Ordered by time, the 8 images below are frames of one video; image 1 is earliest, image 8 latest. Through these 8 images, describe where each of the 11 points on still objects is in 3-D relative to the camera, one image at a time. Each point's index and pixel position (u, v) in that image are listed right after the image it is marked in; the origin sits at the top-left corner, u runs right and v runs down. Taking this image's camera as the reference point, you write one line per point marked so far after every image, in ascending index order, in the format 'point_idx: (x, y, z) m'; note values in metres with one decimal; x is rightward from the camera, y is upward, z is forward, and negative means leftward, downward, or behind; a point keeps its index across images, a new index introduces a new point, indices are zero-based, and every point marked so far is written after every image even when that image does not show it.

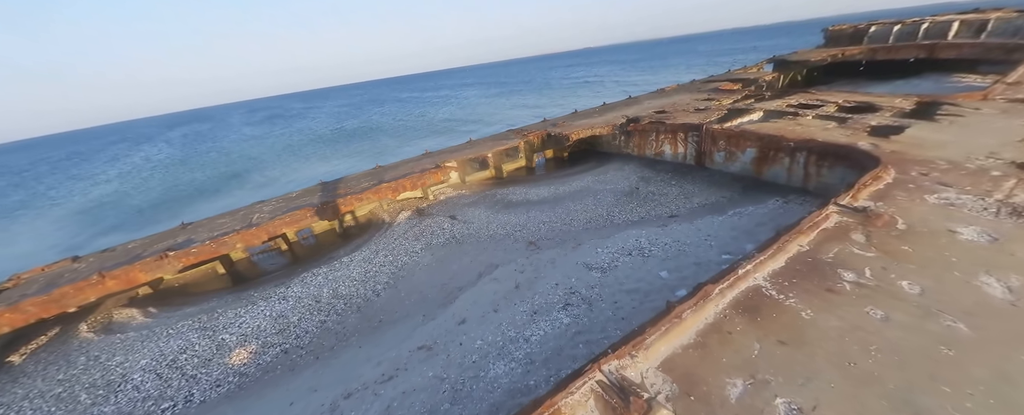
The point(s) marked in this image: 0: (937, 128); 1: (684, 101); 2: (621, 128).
0: (+10.5, +2.0, +8.1) m
1: (+7.8, +4.9, +15.2) m
2: (+4.2, +3.2, +13.2) m
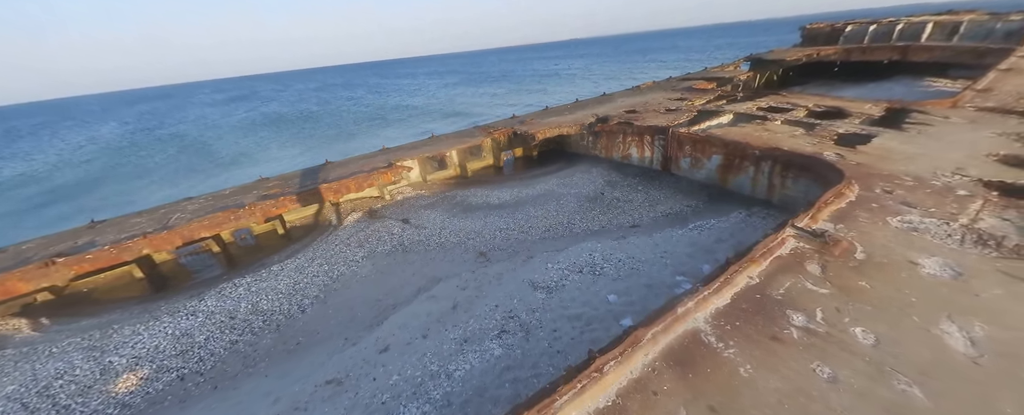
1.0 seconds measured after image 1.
0: (+9.3, +1.6, +7.8) m
1: (+6.4, +4.8, +14.7) m
2: (+2.8, +3.0, +12.6) m
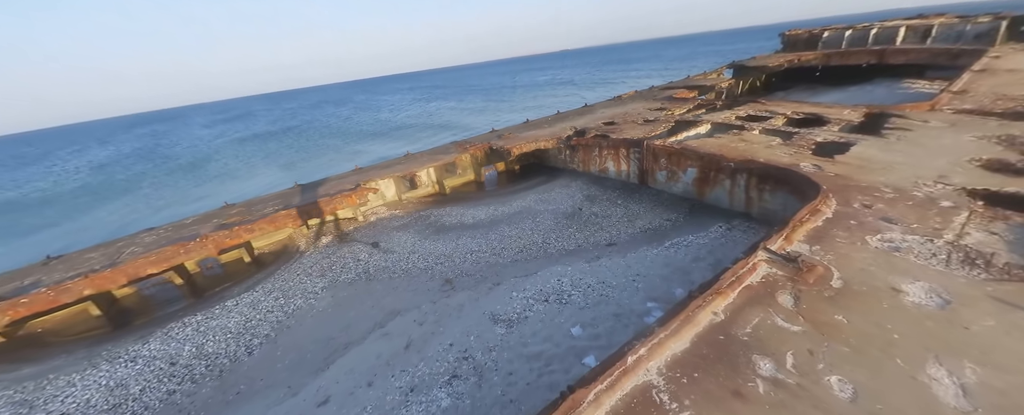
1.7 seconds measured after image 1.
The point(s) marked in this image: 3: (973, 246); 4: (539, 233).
0: (+8.5, +1.4, +7.5) m
1: (+5.4, +4.2, +14.5) m
2: (+1.9, +2.5, +12.2) m
3: (+6.0, -0.5, +4.3) m
4: (+0.7, -0.7, +9.4) m
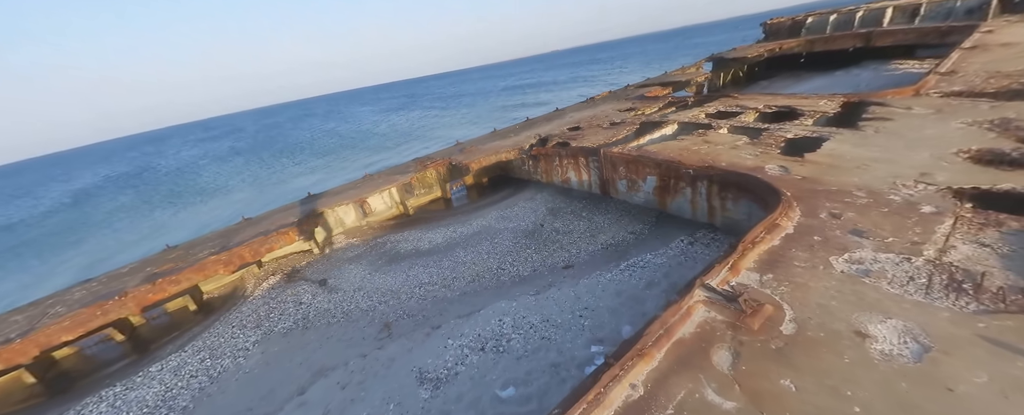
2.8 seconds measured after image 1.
0: (+7.2, +1.4, +6.7) m
1: (+3.9, +3.9, +13.8) m
2: (+0.6, +1.9, +11.5) m
3: (+4.8, -0.6, +3.5) m
4: (-0.4, -1.3, +8.6) m
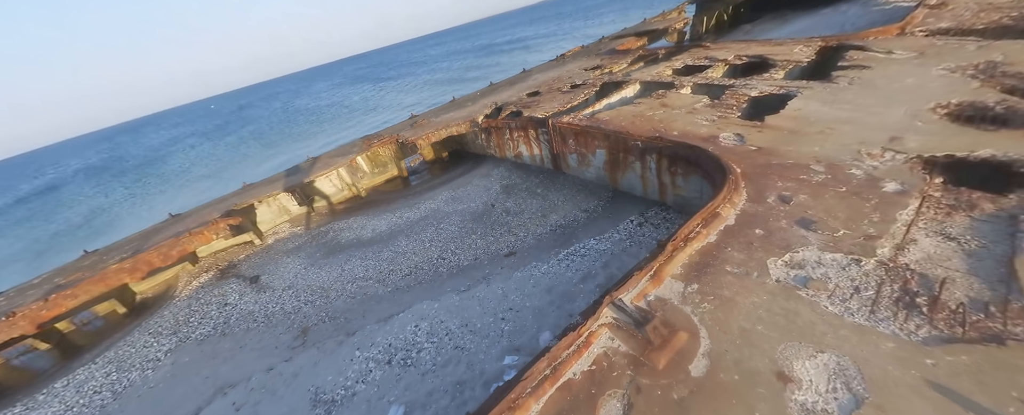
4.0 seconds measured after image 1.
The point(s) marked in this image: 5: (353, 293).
0: (+5.7, +2.0, +5.9) m
1: (+2.2, +5.1, +12.5) m
2: (-1.0, +2.7, +10.5) m
3: (+3.5, -0.5, +2.8) m
4: (-1.8, -0.9, +7.9) m
5: (-3.3, -1.9, +6.9) m
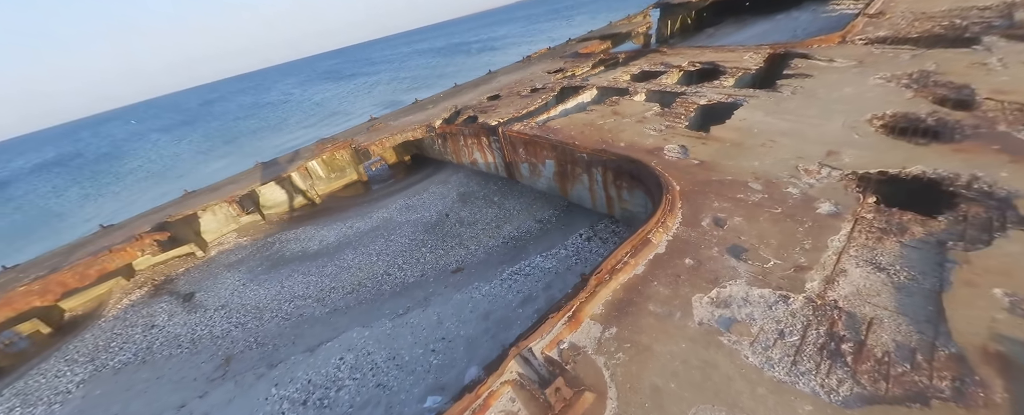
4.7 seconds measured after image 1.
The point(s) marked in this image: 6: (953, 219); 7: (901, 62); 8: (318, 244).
0: (+4.6, +1.8, +5.7) m
1: (+0.7, +4.8, +12.2) m
2: (-2.4, +2.4, +10.0) m
3: (+2.6, -0.8, +2.6) m
4: (-2.9, -1.2, +7.4) m
5: (-4.3, -2.2, +6.3) m
6: (+4.4, -0.1, +3.3) m
7: (+7.4, +2.8, +6.1) m
8: (-5.1, -1.0, +8.7) m
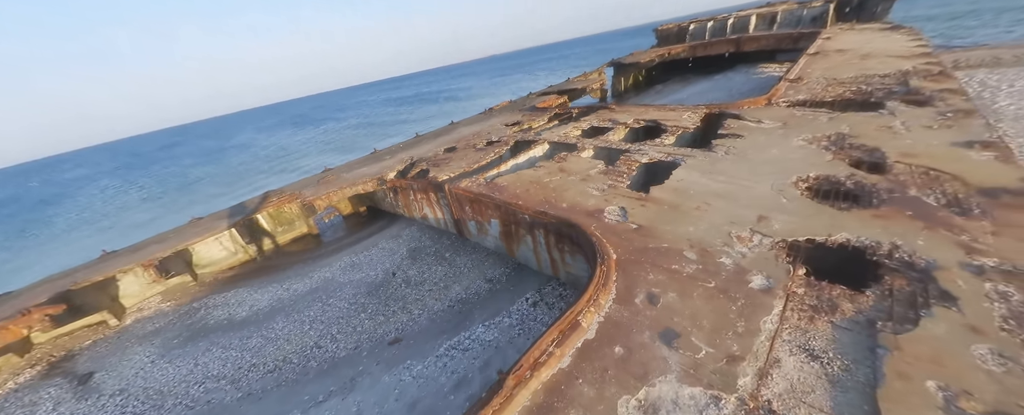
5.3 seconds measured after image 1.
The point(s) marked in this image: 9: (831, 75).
0: (+3.6, +0.8, +5.9) m
1: (-0.9, +3.0, +12.3) m
2: (-3.7, +0.7, +9.6) m
3: (+1.9, -1.4, +2.3) m
4: (-4.0, -2.5, +6.6) m
5: (-5.3, -3.4, +5.3) m
6: (+3.6, -0.8, +3.2) m
7: (+6.3, +1.7, +6.6) m
8: (-6.3, -2.5, +7.7) m
9: (+9.4, +3.9, +9.7) m
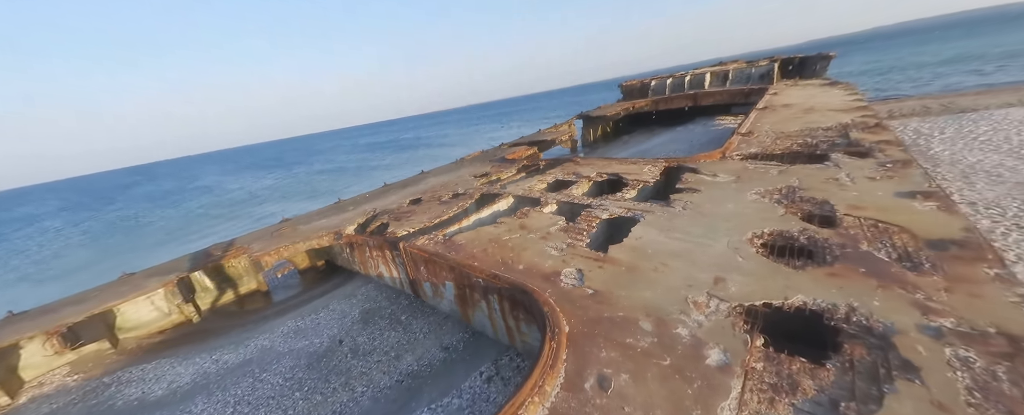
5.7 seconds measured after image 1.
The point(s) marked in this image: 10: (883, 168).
0: (+2.8, -0.2, +5.9) m
1: (-2.0, +1.0, +12.3) m
2: (-4.6, -0.9, +9.2) m
3: (+1.3, -2.0, +2.0) m
4: (-4.7, -3.7, +5.7) m
5: (-5.9, -4.4, +4.3) m
6: (+3.0, -1.4, +3.0) m
7: (+5.5, +0.6, +6.9) m
8: (-7.0, -3.9, +6.8) m
9: (+8.4, +2.5, +10.4) m
10: (+7.6, +0.8, +6.8) m
